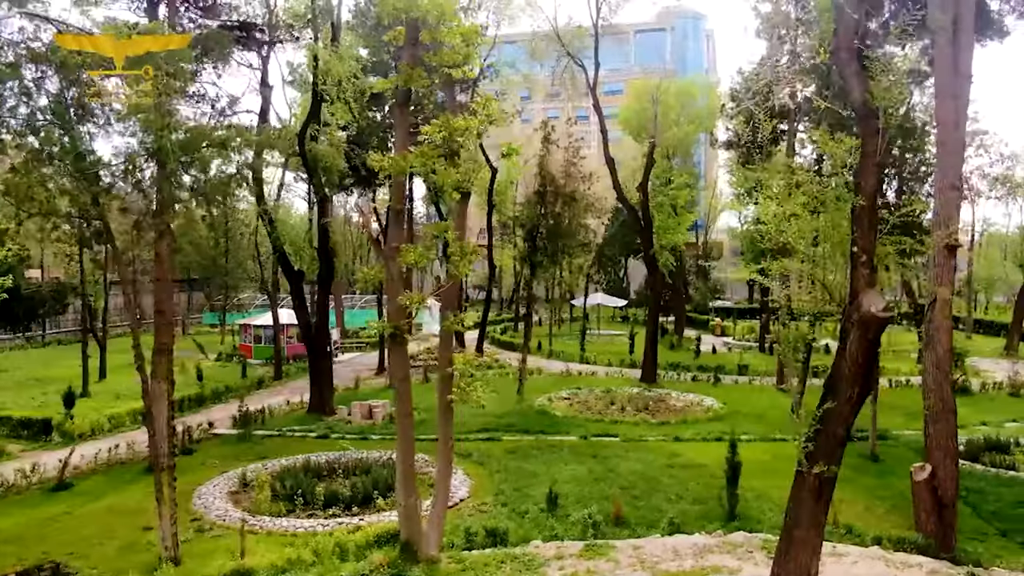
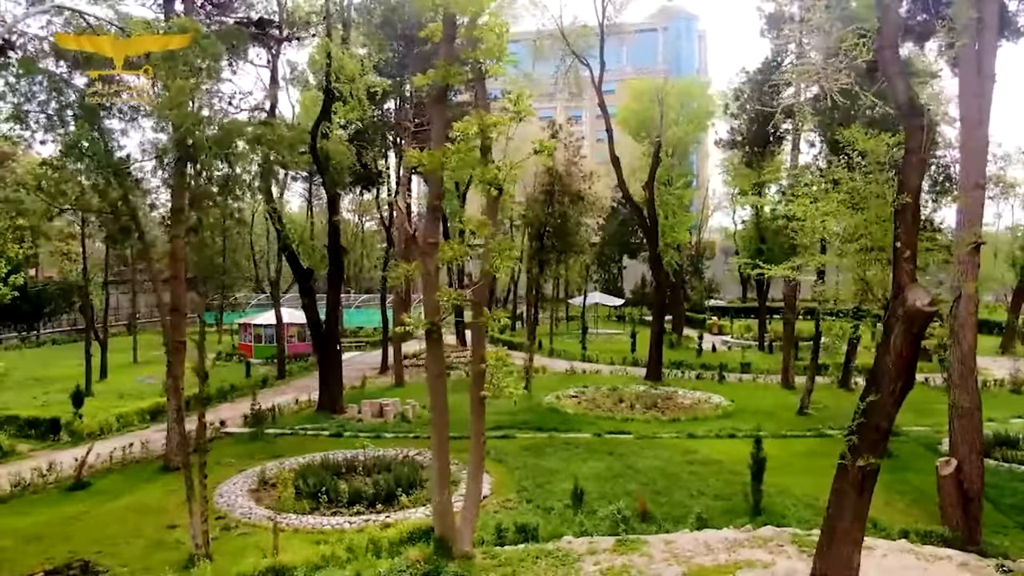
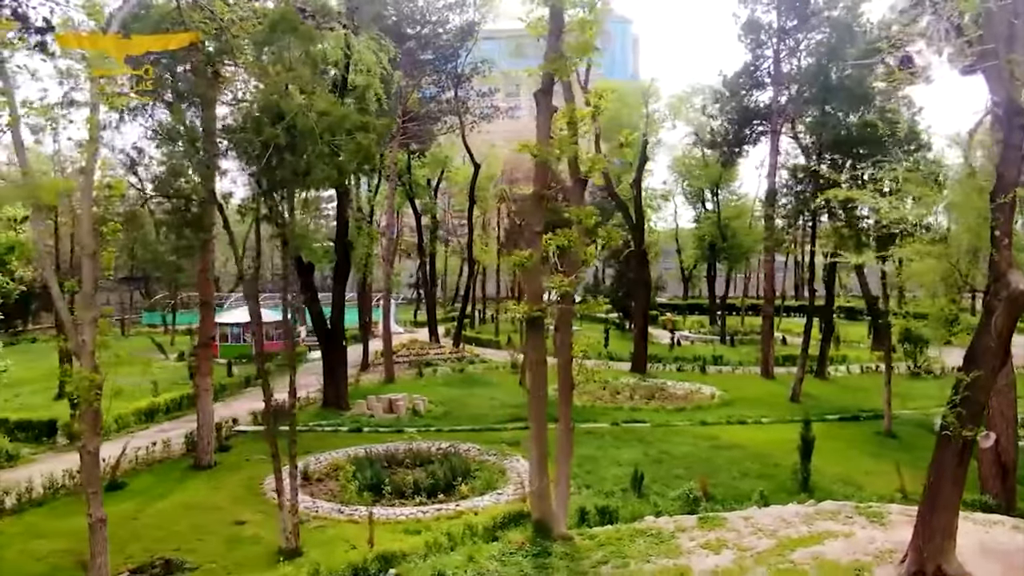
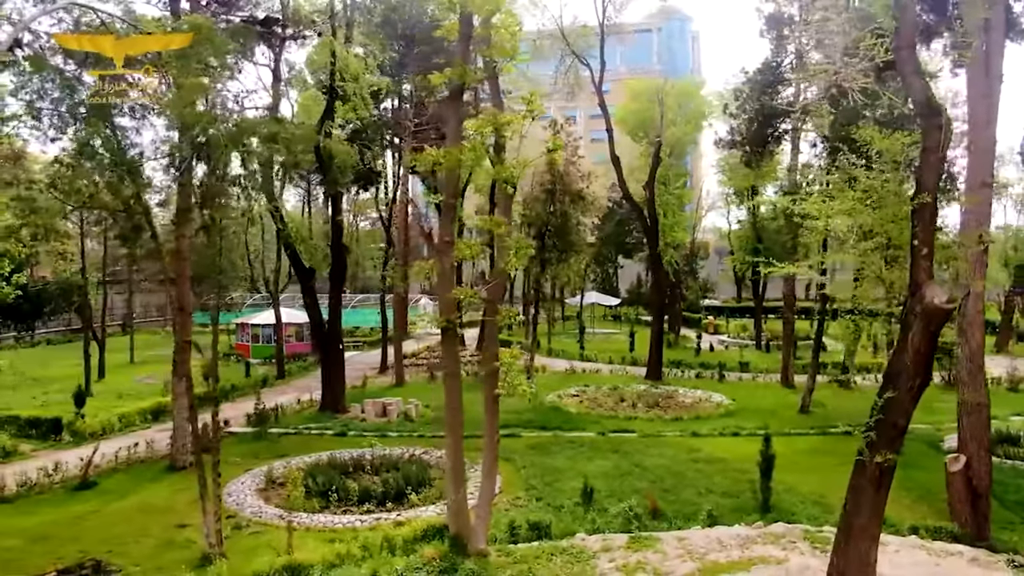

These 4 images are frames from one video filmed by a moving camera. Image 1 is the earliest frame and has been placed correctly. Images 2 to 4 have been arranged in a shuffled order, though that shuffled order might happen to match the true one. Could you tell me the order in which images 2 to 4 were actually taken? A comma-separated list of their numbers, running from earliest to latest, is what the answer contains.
2, 4, 3
